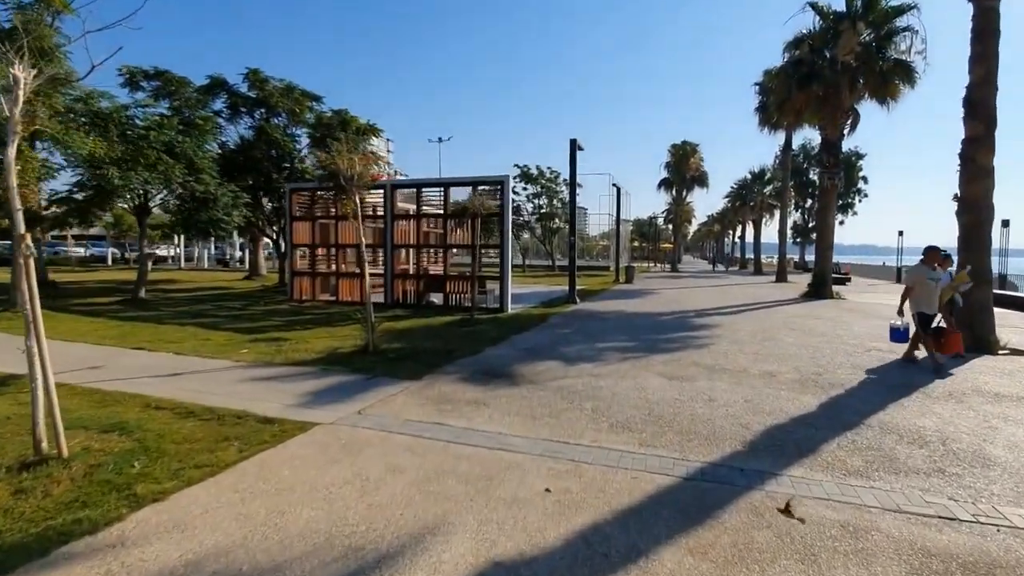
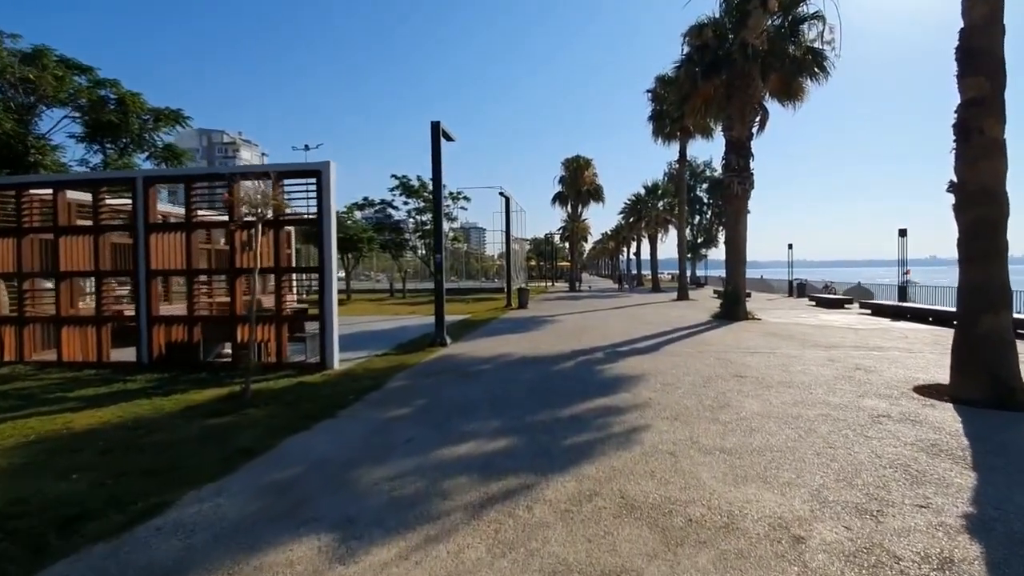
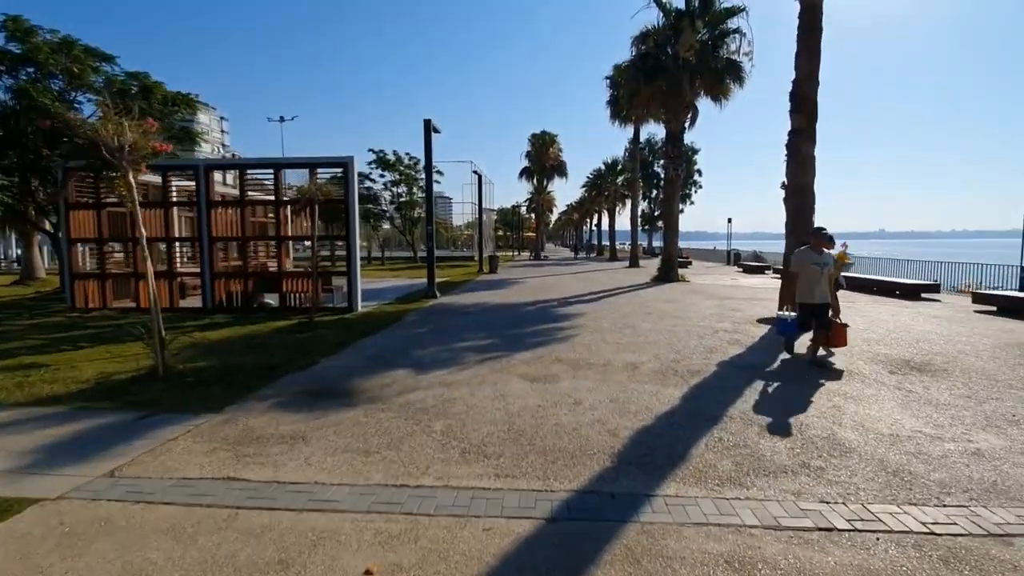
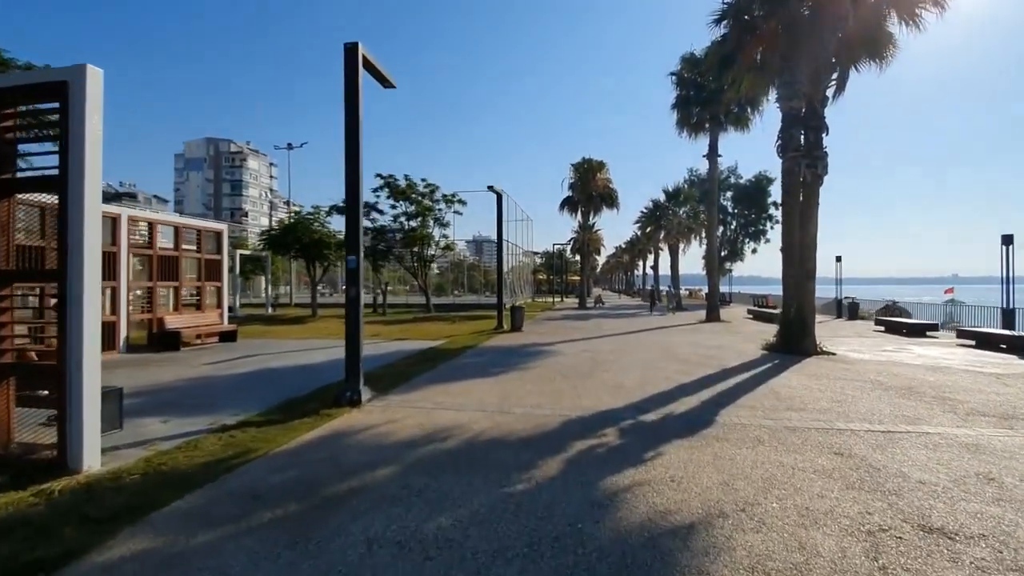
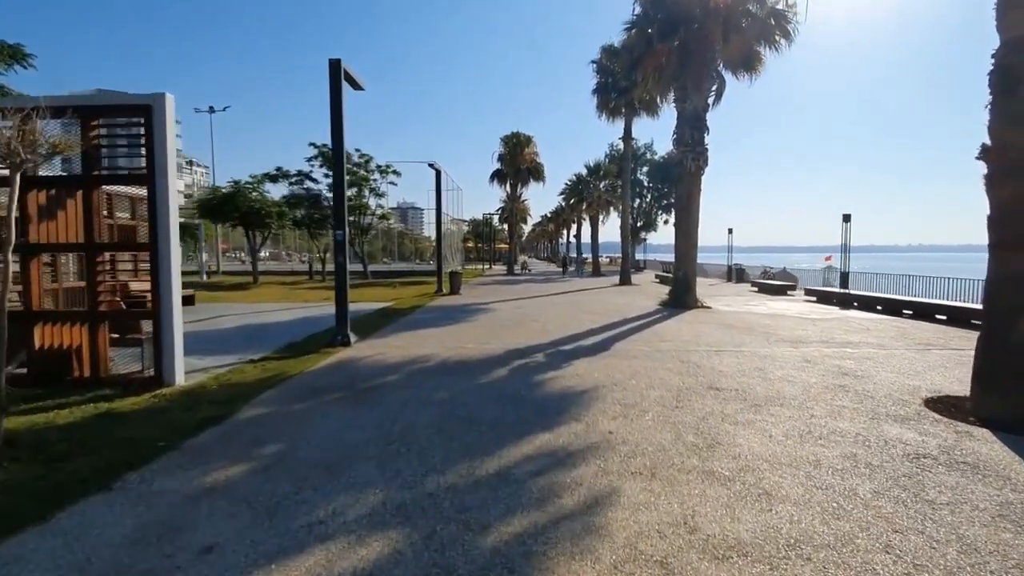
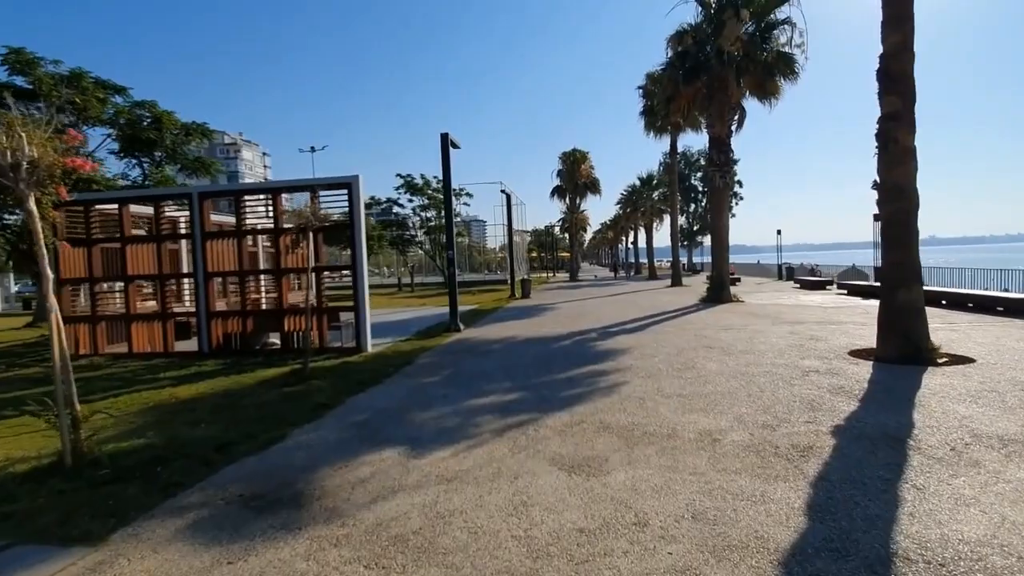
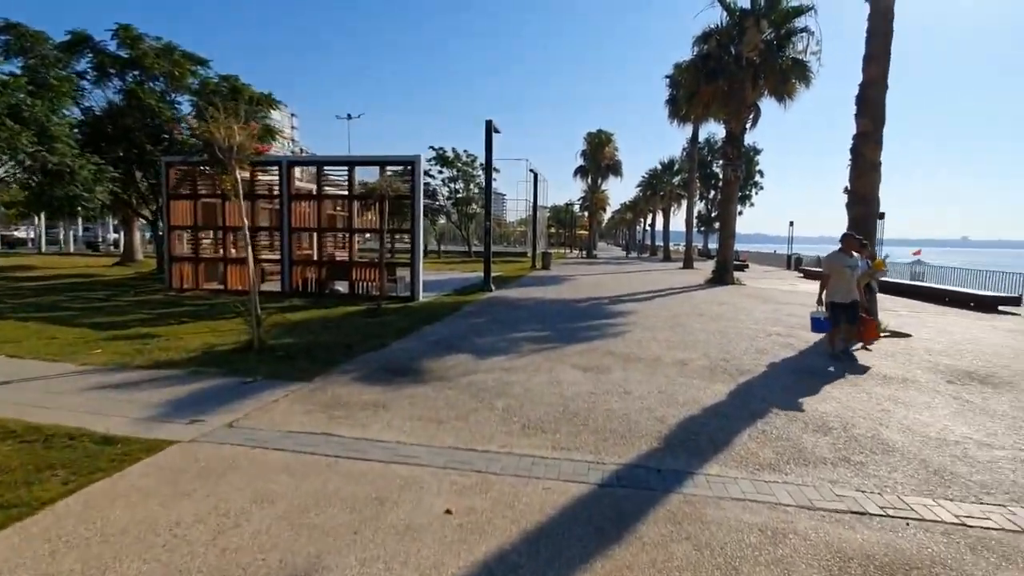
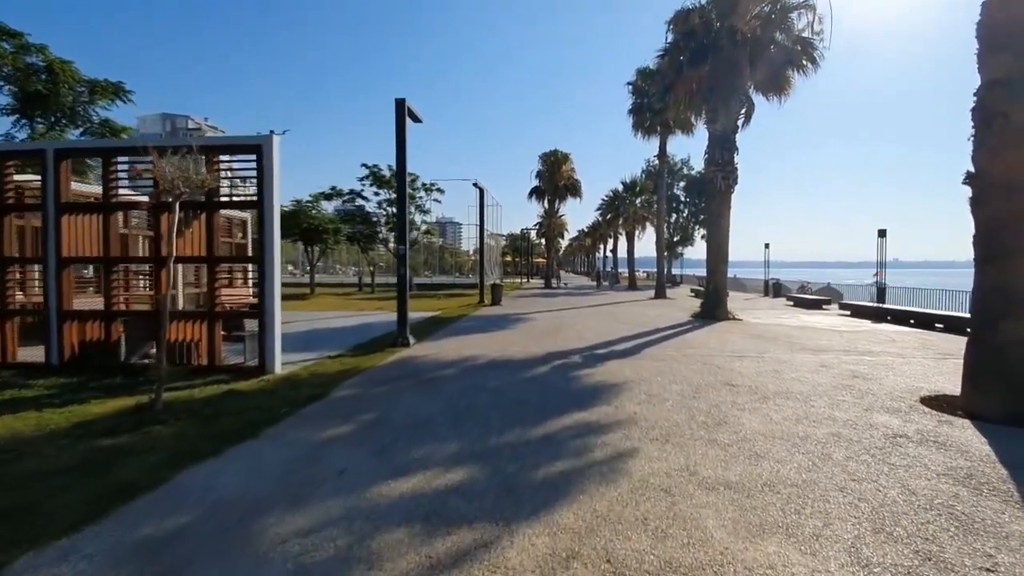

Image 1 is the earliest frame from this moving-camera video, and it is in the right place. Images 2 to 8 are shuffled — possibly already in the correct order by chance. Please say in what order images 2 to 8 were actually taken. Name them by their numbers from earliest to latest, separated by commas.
7, 3, 6, 2, 8, 5, 4
